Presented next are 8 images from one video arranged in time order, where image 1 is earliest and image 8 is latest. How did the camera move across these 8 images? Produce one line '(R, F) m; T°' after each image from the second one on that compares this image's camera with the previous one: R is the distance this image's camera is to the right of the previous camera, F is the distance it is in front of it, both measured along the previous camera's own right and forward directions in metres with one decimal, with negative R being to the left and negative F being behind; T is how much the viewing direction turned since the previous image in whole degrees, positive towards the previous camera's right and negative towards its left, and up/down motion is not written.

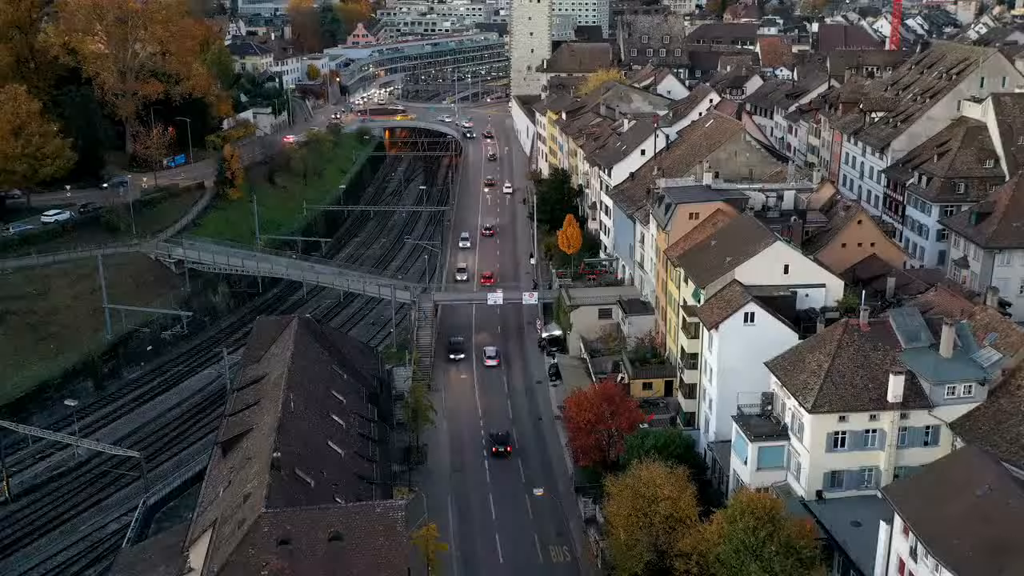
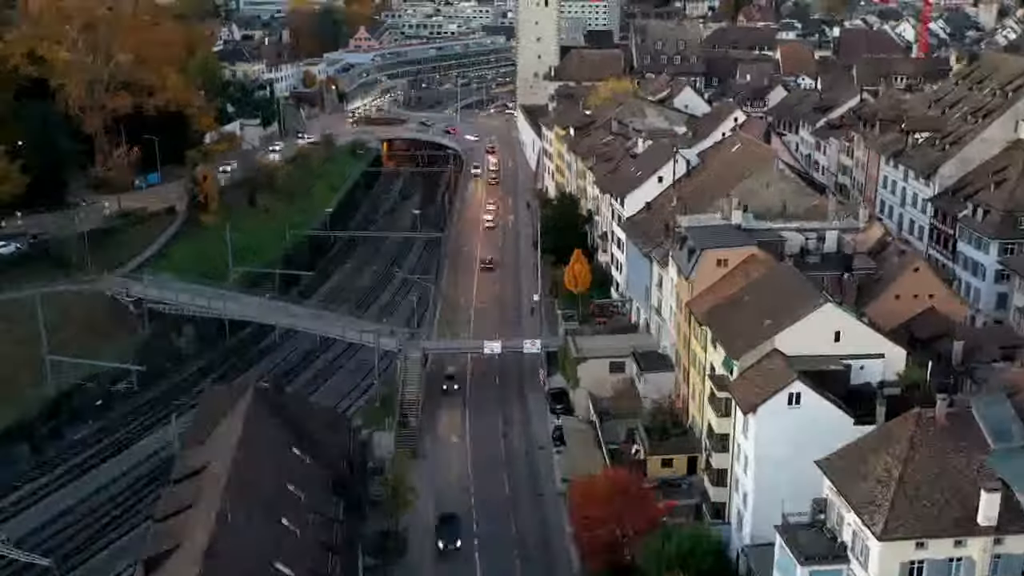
(+0.5, +6.9) m; 0°
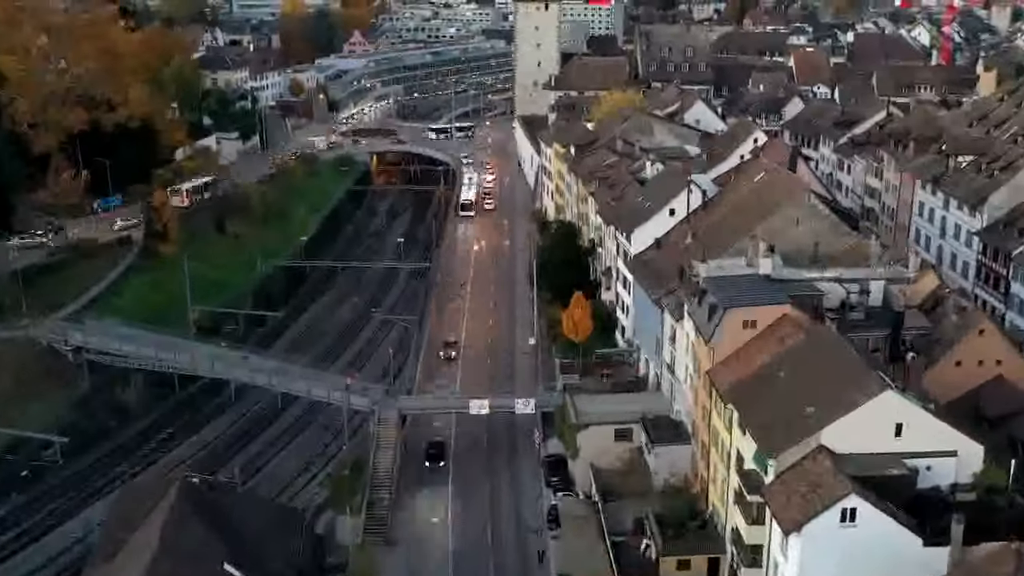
(+0.5, +6.6) m; 0°
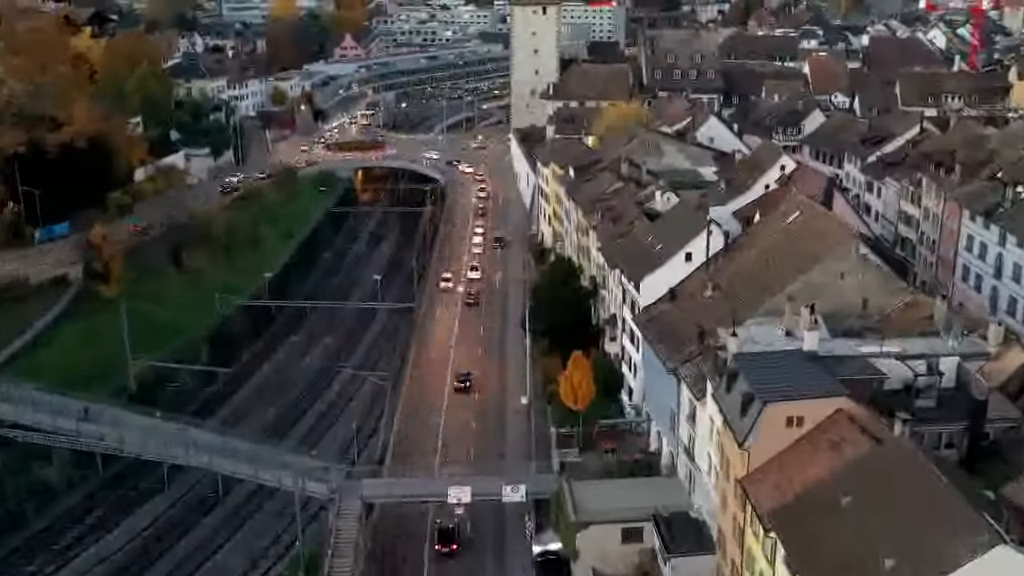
(+0.5, +7.3) m; 0°
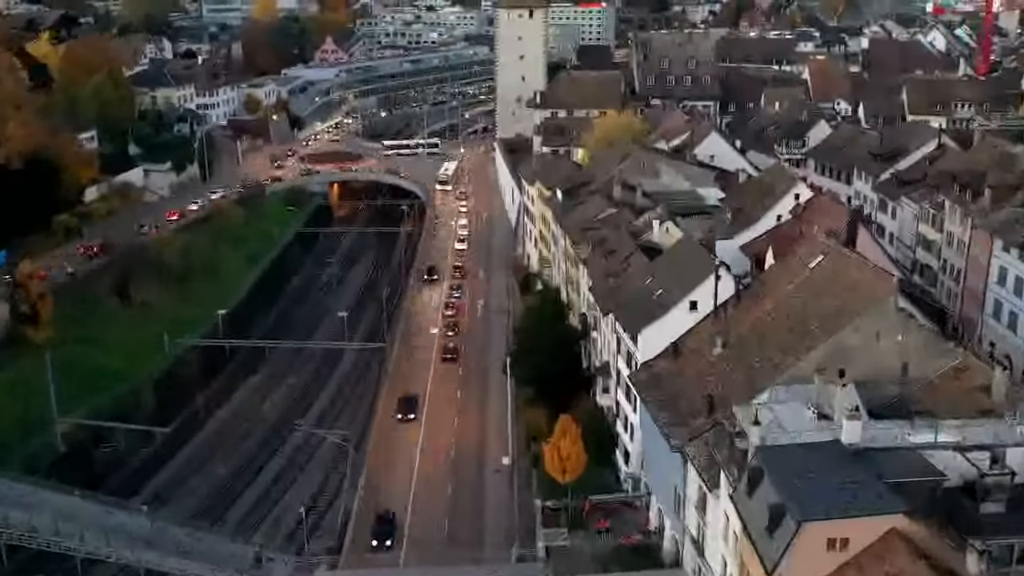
(+0.4, +5.5) m; +1°
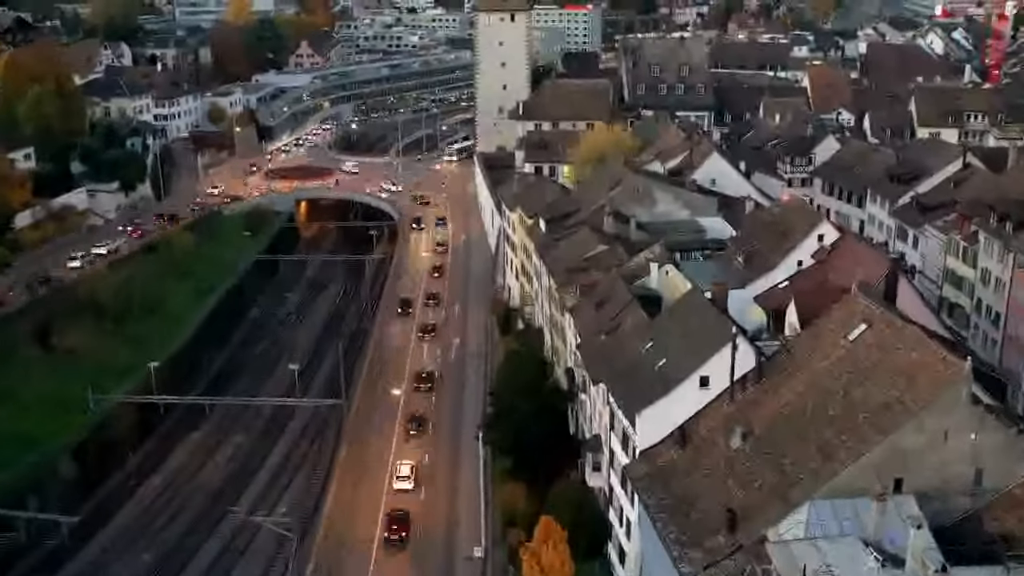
(+0.4, +6.4) m; +1°
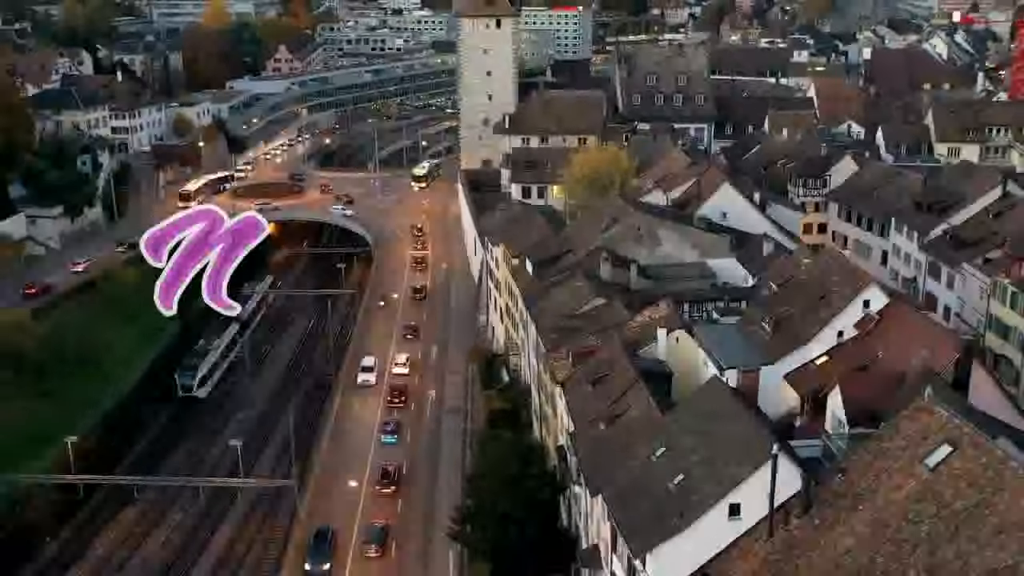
(+0.3, +6.4) m; +1°
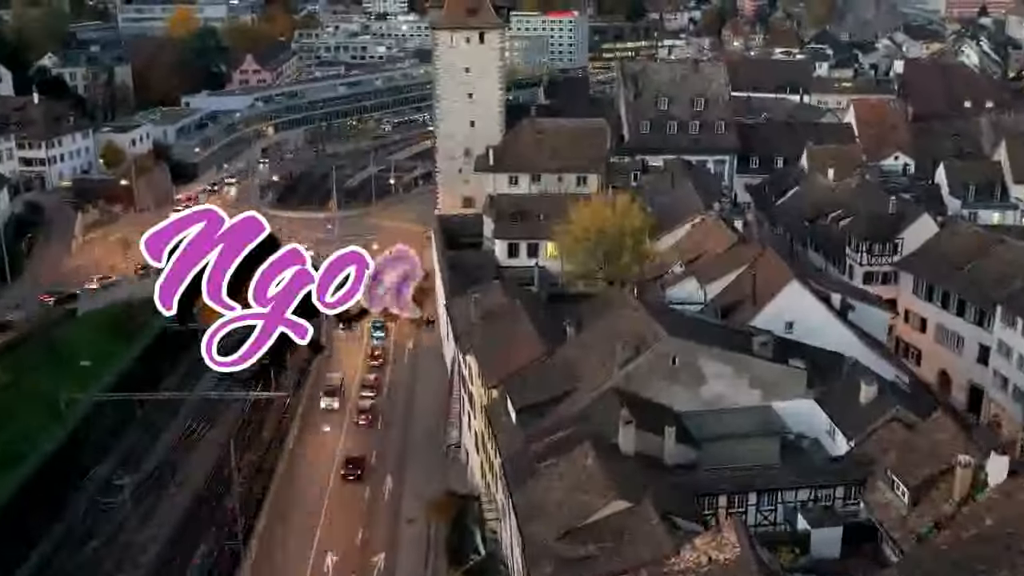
(+0.5, +13.6) m; 0°
